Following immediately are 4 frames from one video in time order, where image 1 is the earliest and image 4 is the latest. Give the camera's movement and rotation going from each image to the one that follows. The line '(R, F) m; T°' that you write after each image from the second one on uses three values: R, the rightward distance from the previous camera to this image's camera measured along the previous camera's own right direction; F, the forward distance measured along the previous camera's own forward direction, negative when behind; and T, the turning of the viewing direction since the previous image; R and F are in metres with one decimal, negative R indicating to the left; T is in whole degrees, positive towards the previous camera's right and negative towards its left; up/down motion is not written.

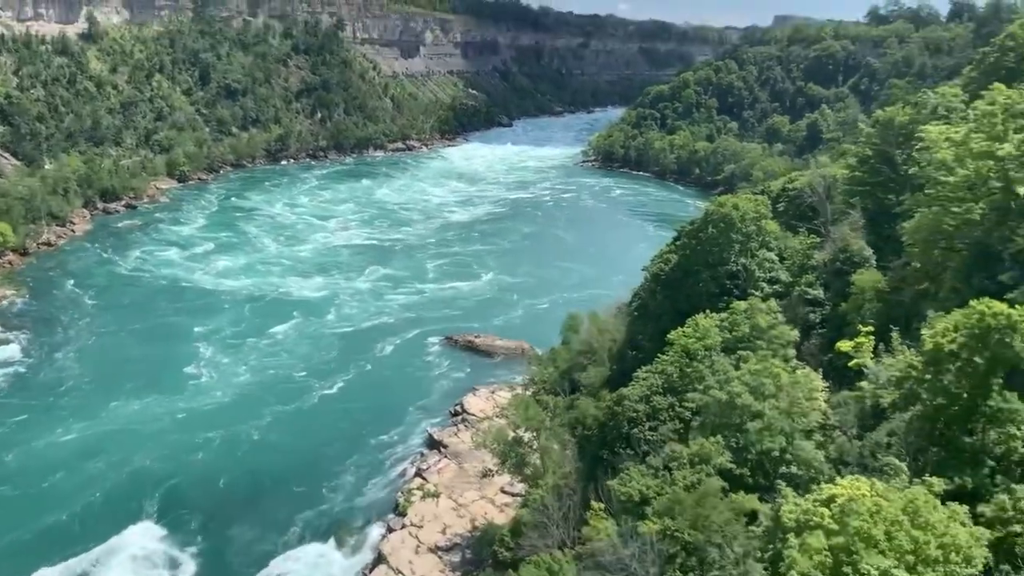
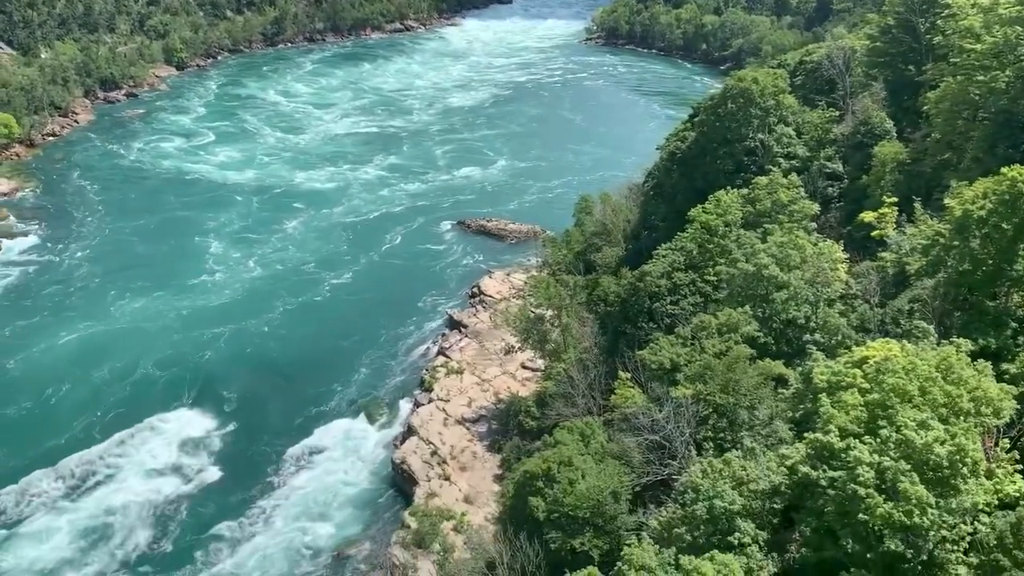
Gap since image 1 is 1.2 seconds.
(-0.7, -0.4) m; 0°
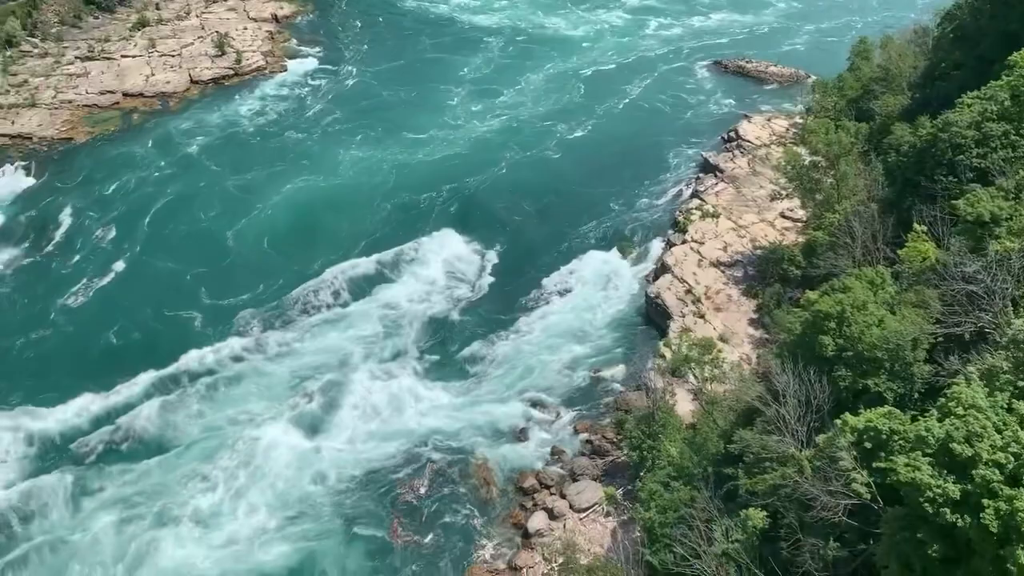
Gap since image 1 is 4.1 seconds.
(-1.9, -0.7) m; -13°
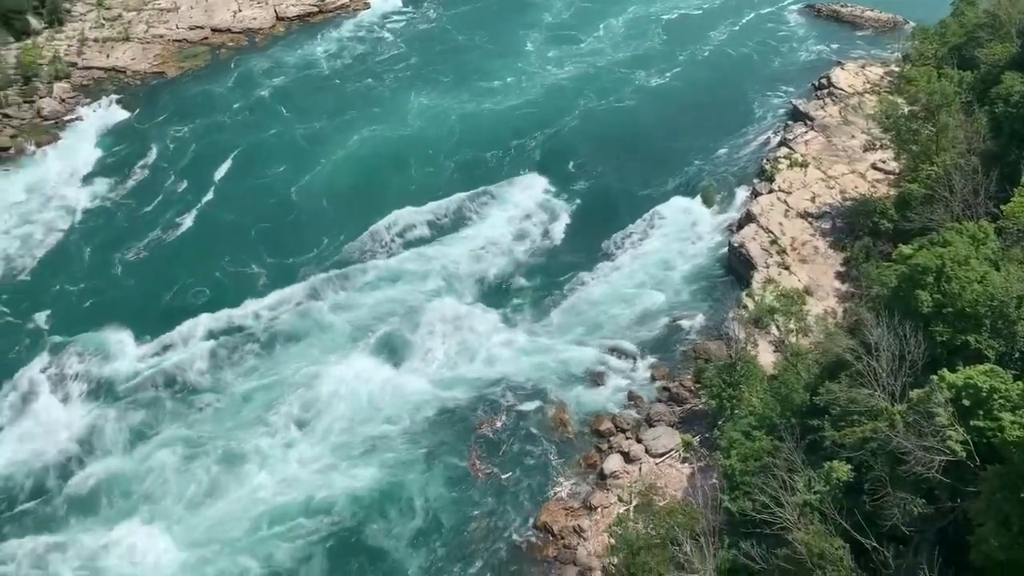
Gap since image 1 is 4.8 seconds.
(-0.5, -0.1) m; -4°
